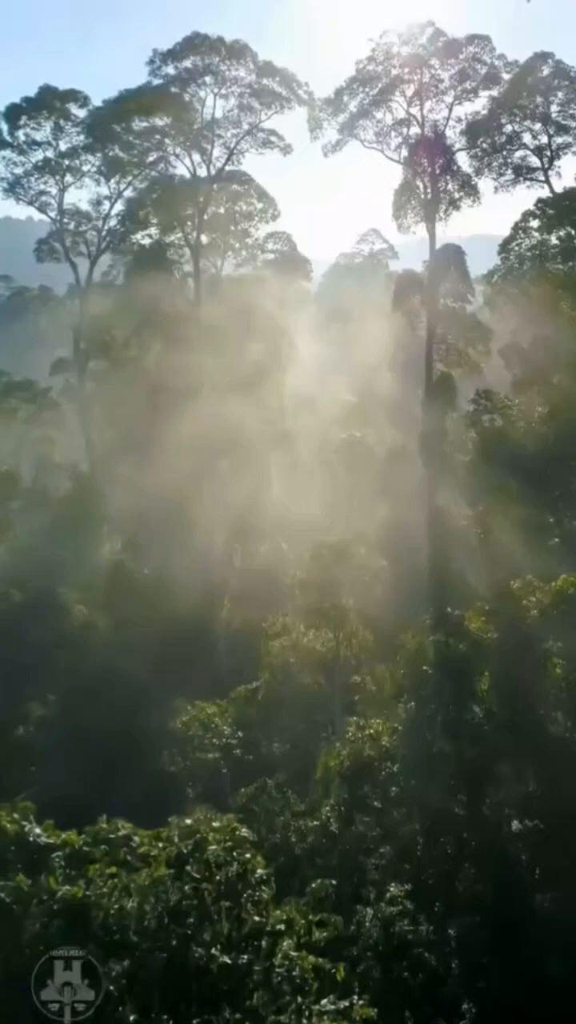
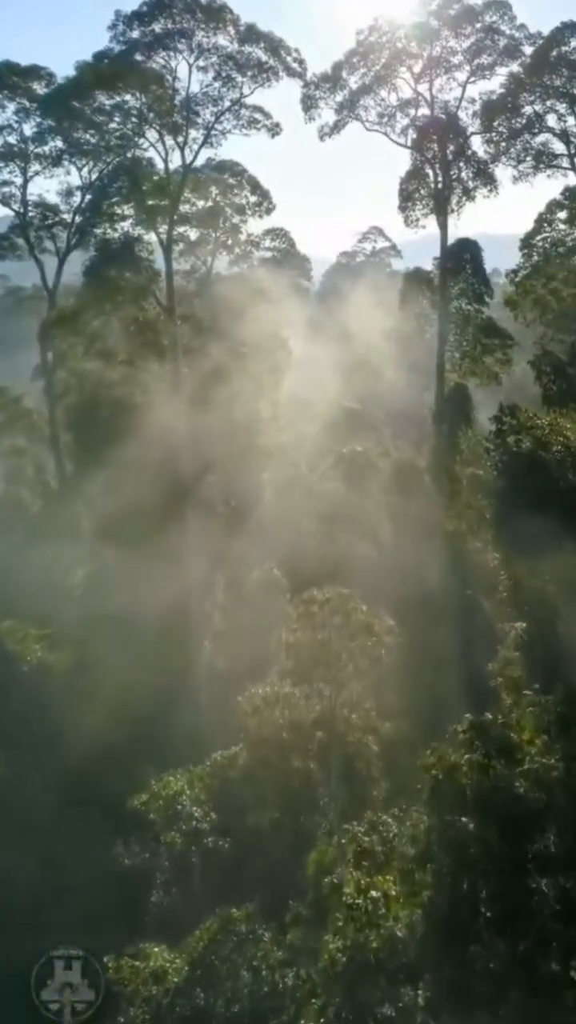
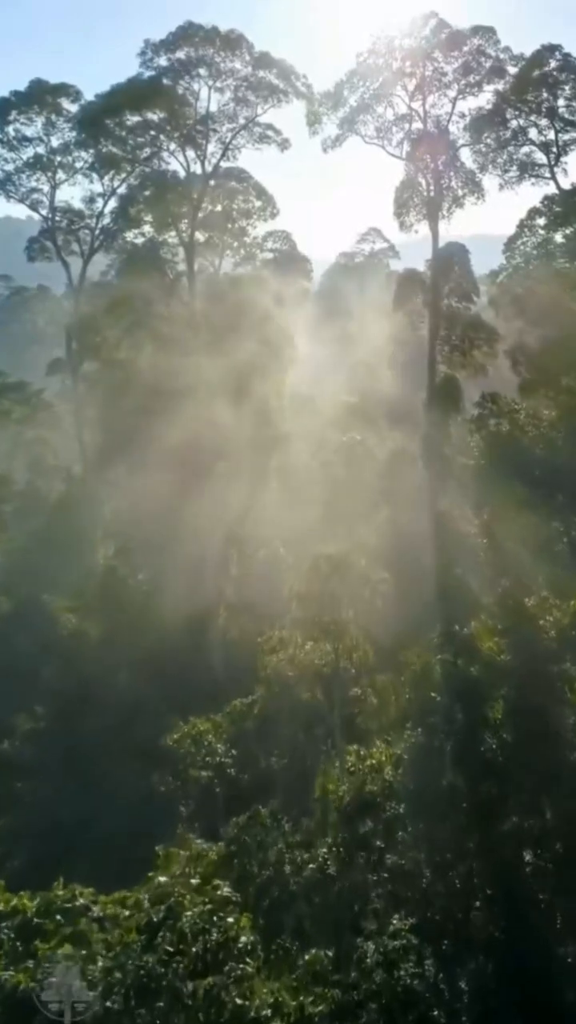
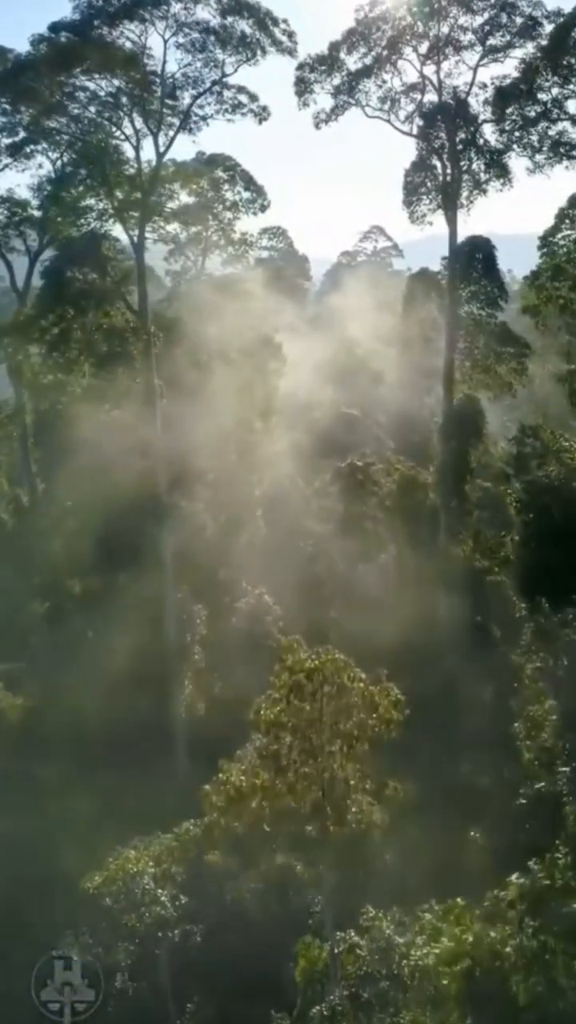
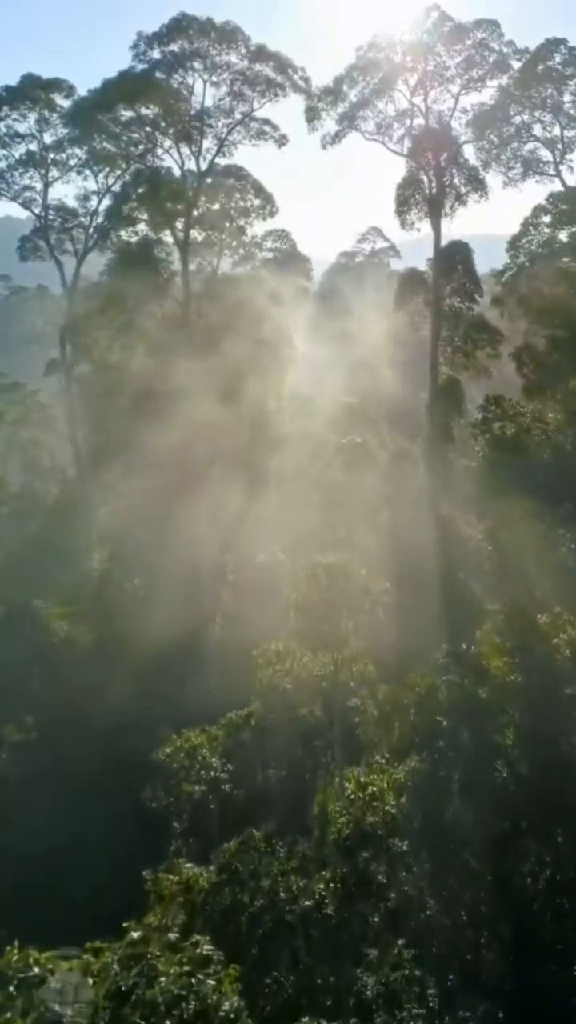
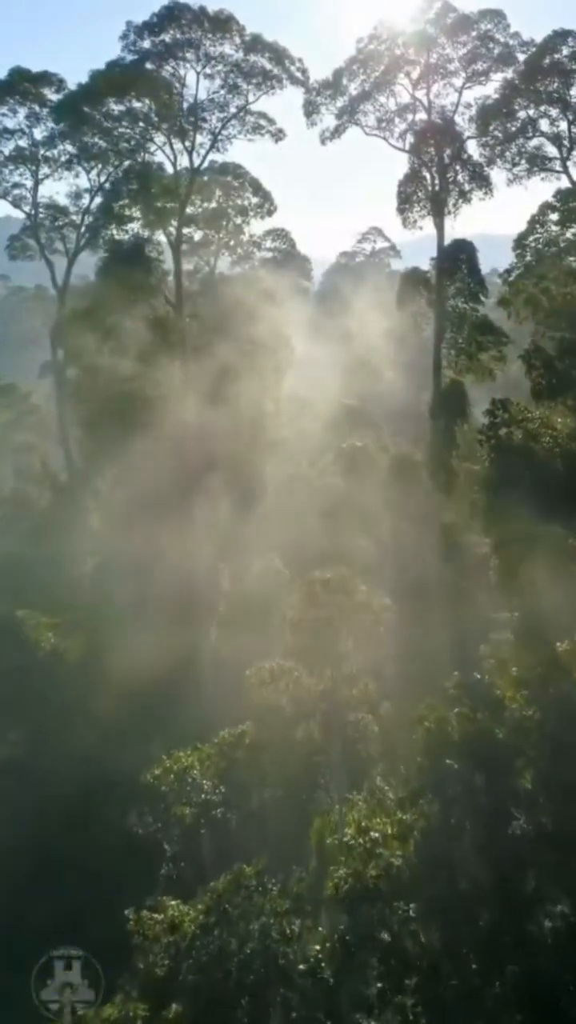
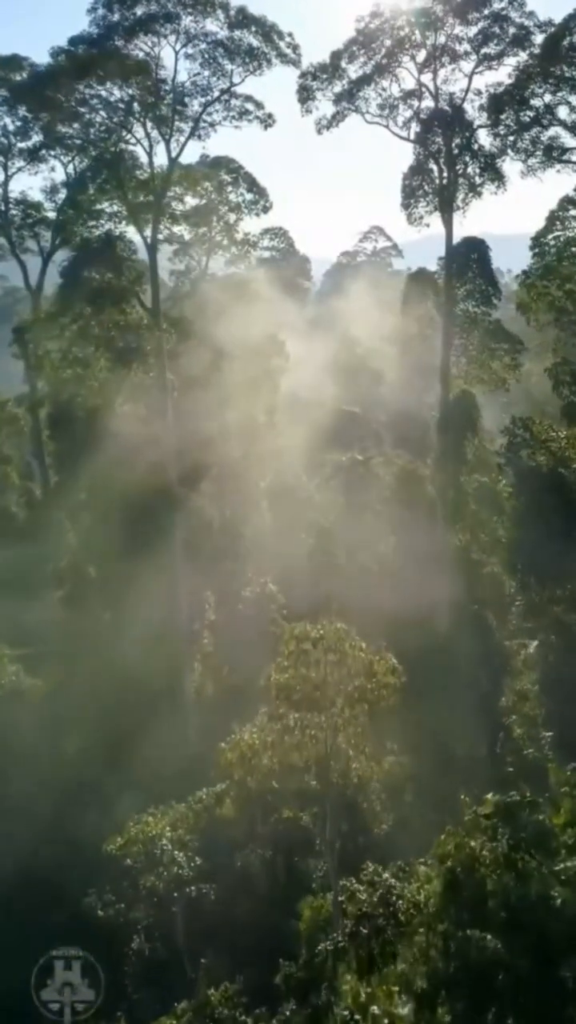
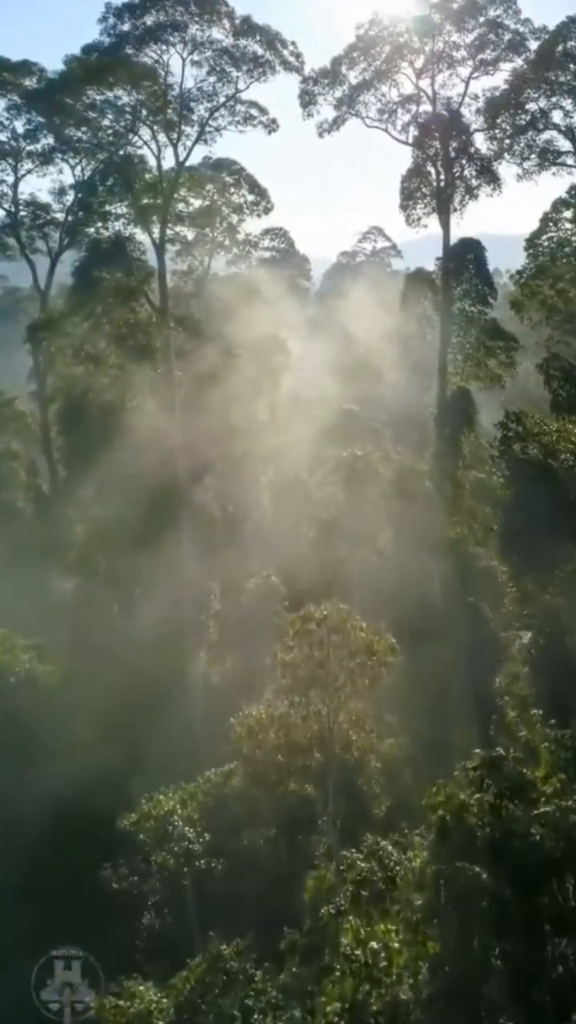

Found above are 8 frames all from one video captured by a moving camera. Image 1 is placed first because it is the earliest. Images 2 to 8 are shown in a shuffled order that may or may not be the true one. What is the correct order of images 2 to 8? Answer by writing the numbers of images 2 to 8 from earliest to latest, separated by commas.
3, 5, 6, 2, 8, 7, 4
